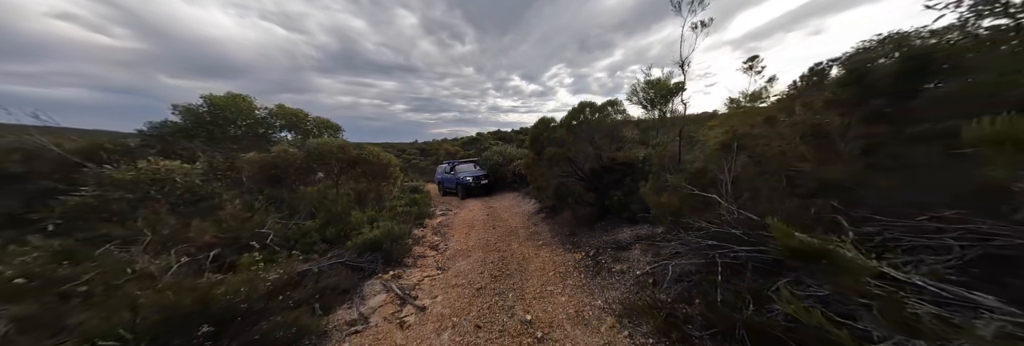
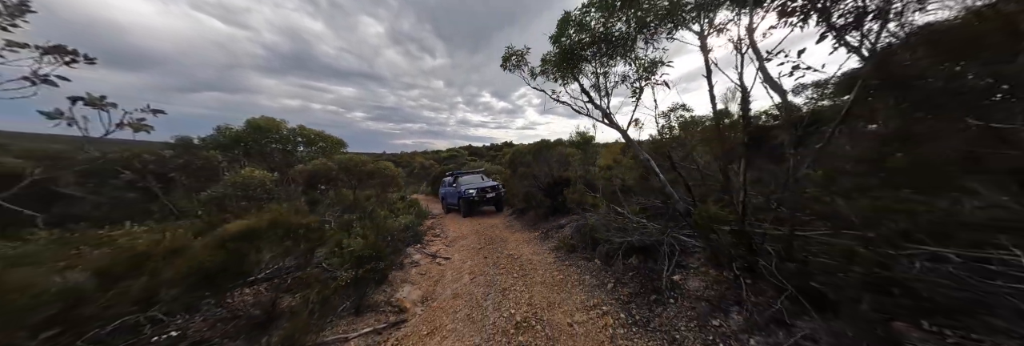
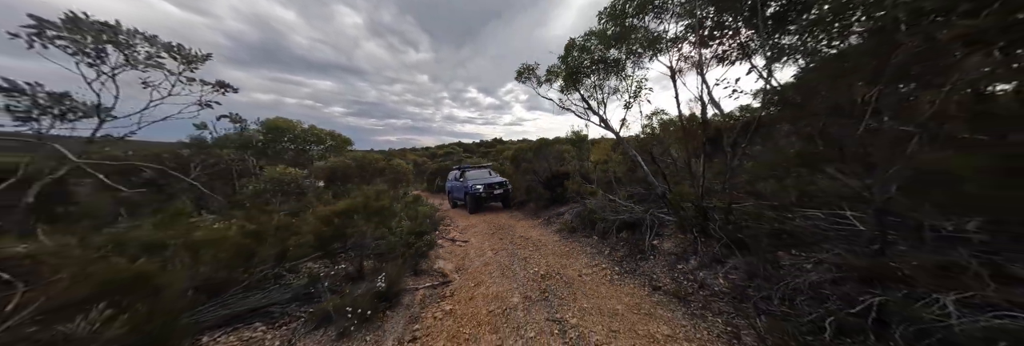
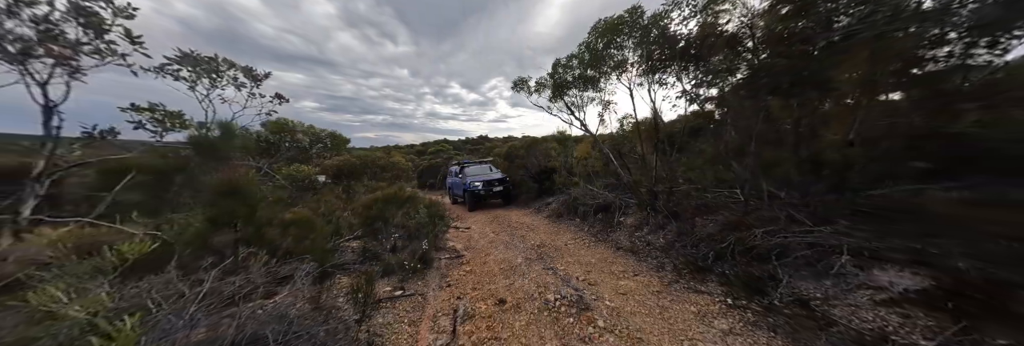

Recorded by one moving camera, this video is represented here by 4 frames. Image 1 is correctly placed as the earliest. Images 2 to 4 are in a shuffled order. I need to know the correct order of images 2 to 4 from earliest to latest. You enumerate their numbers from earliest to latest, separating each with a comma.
2, 3, 4
